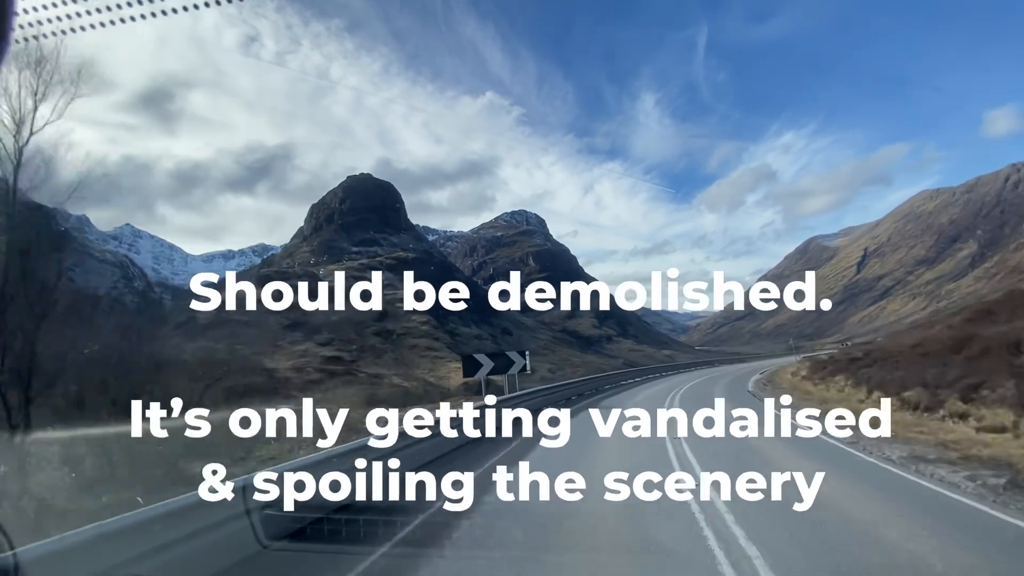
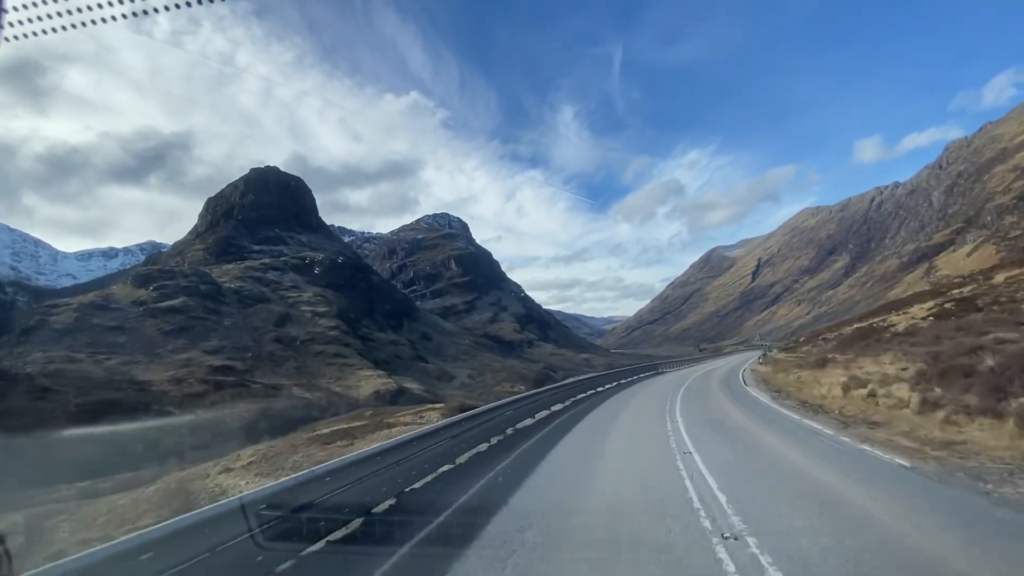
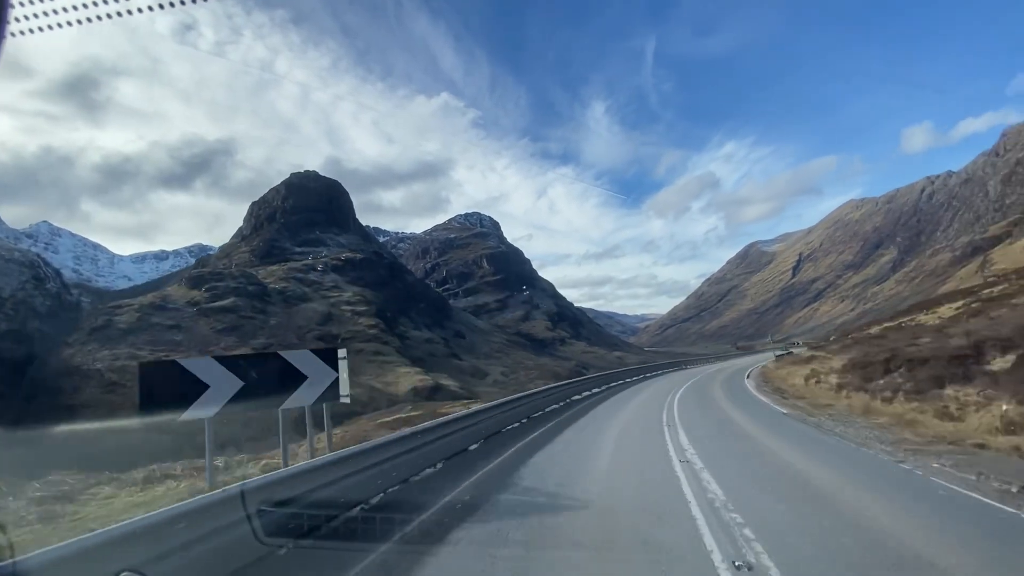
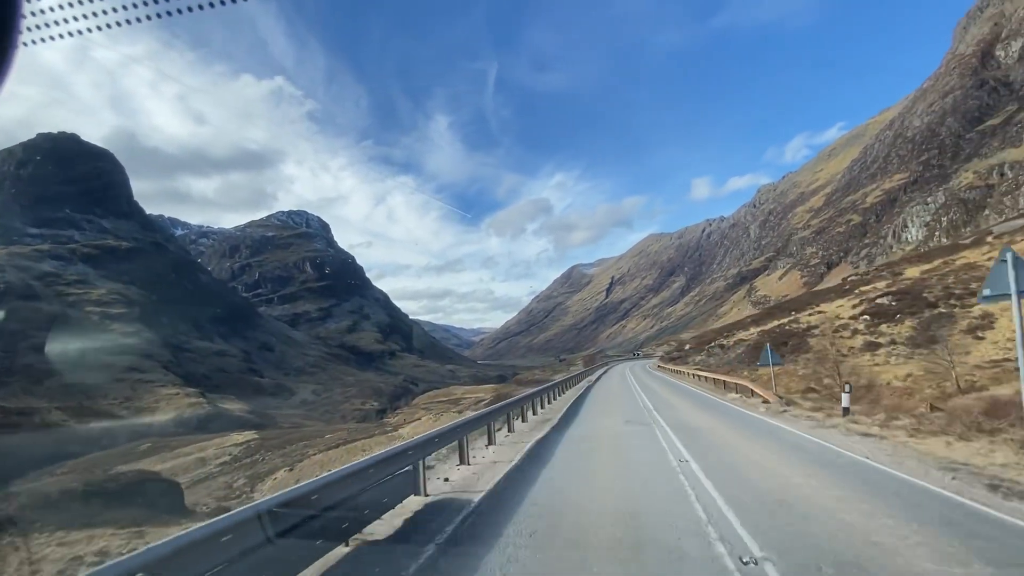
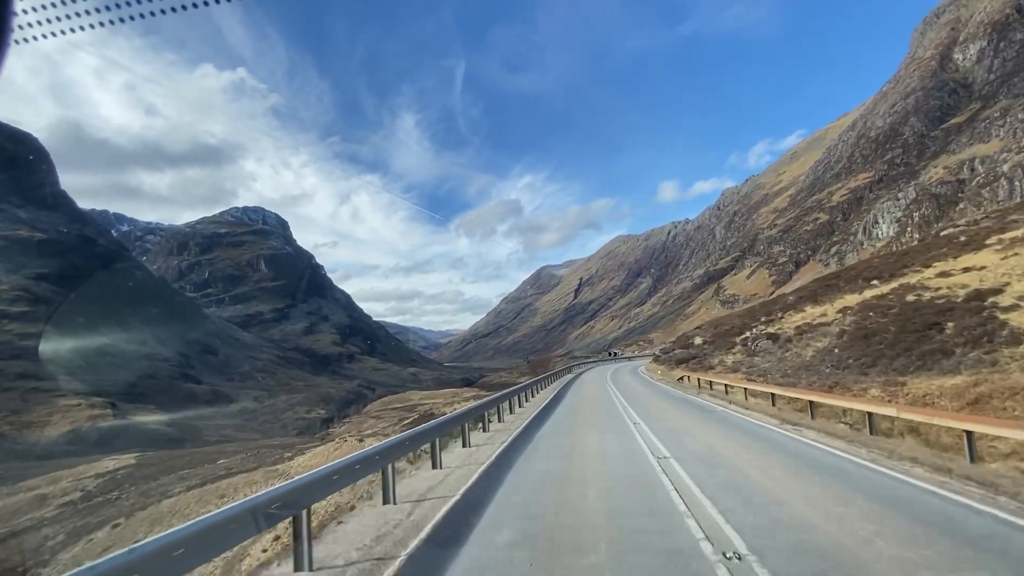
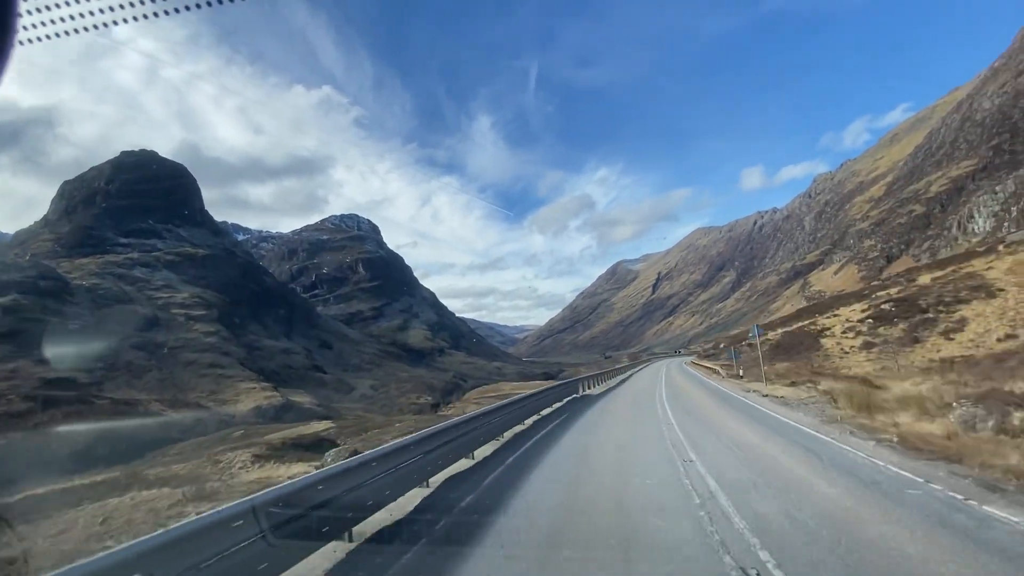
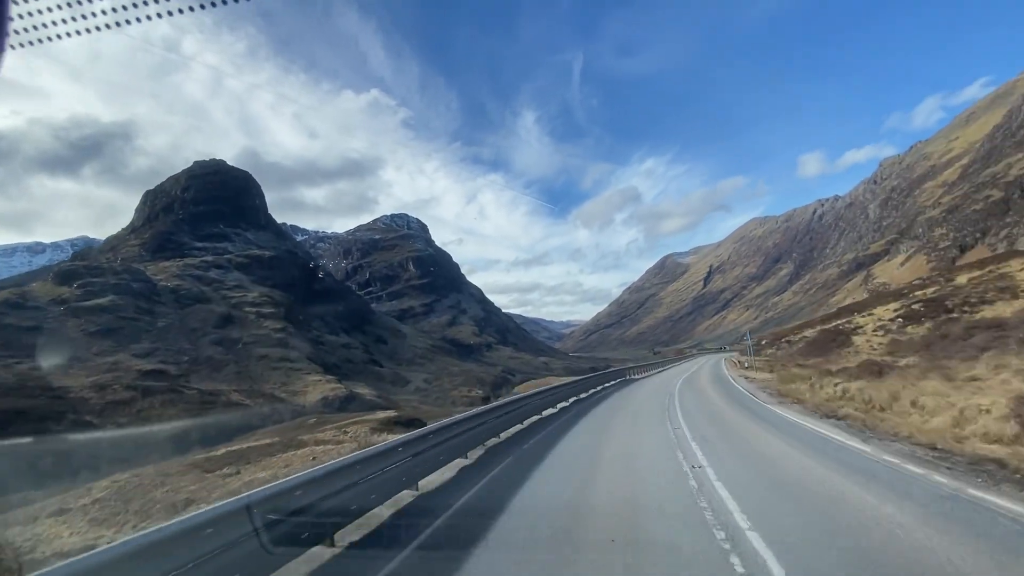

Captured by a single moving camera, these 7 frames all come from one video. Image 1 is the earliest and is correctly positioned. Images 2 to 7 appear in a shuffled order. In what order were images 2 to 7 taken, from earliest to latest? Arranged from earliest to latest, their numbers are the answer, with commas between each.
3, 2, 7, 6, 4, 5
